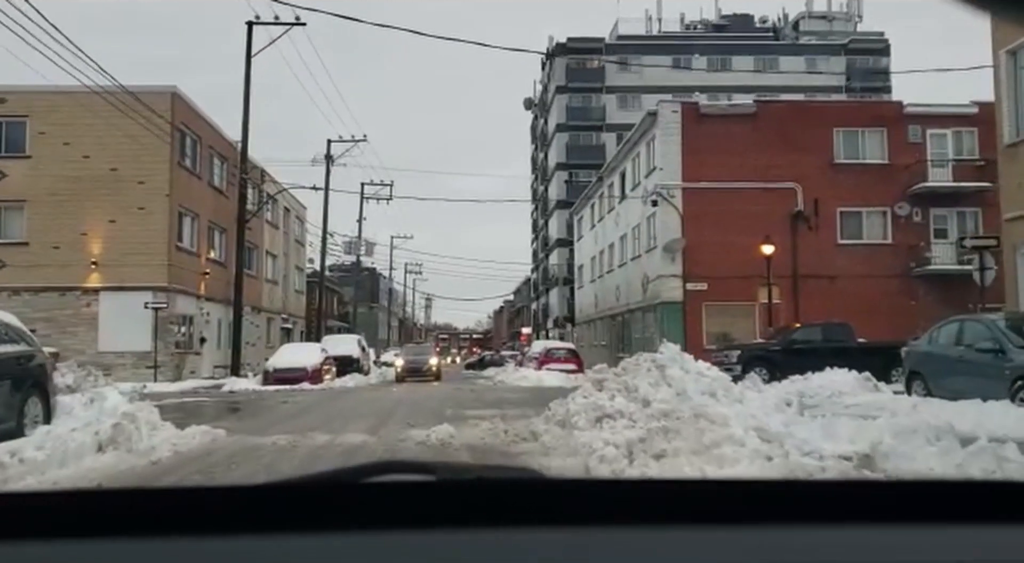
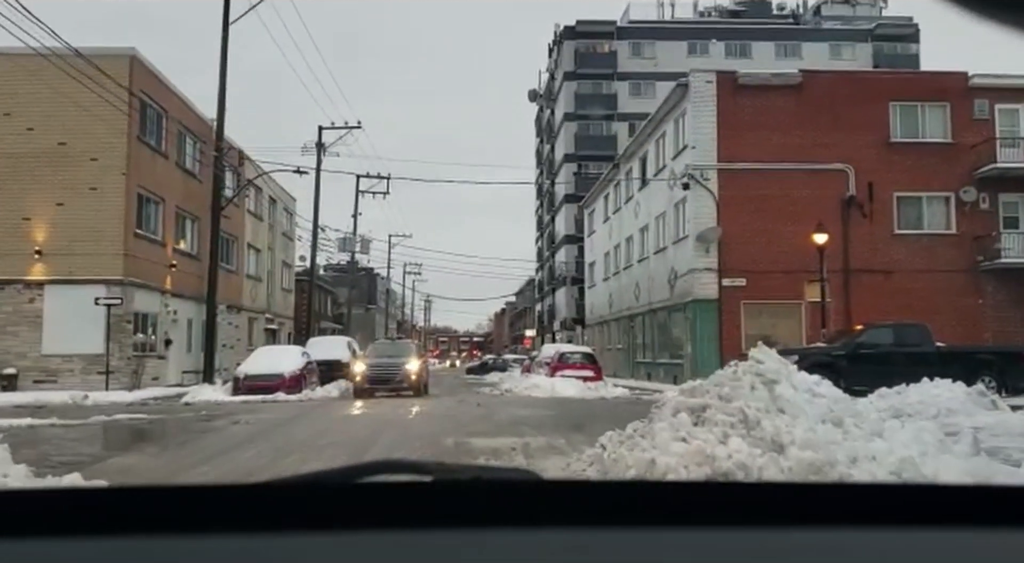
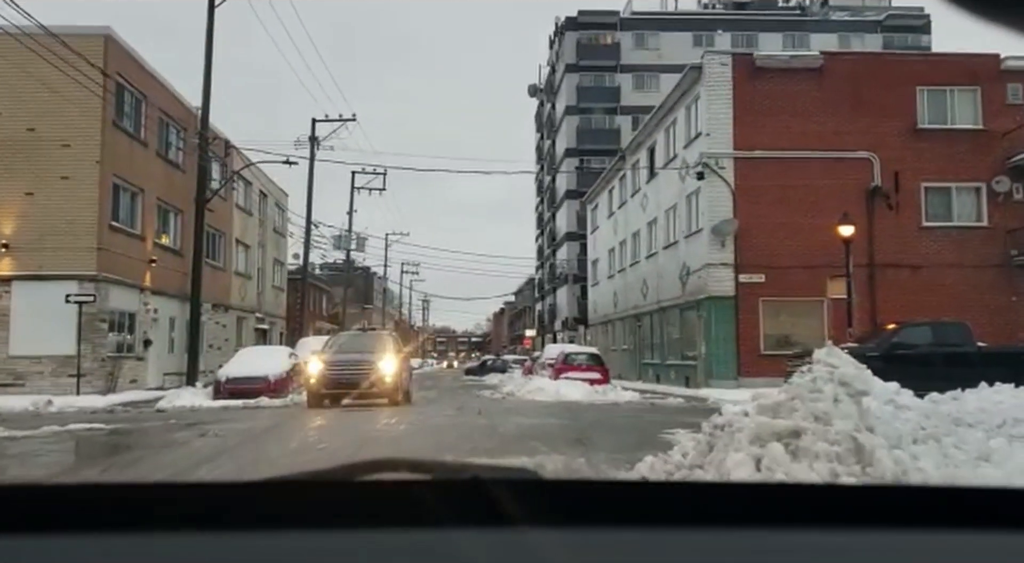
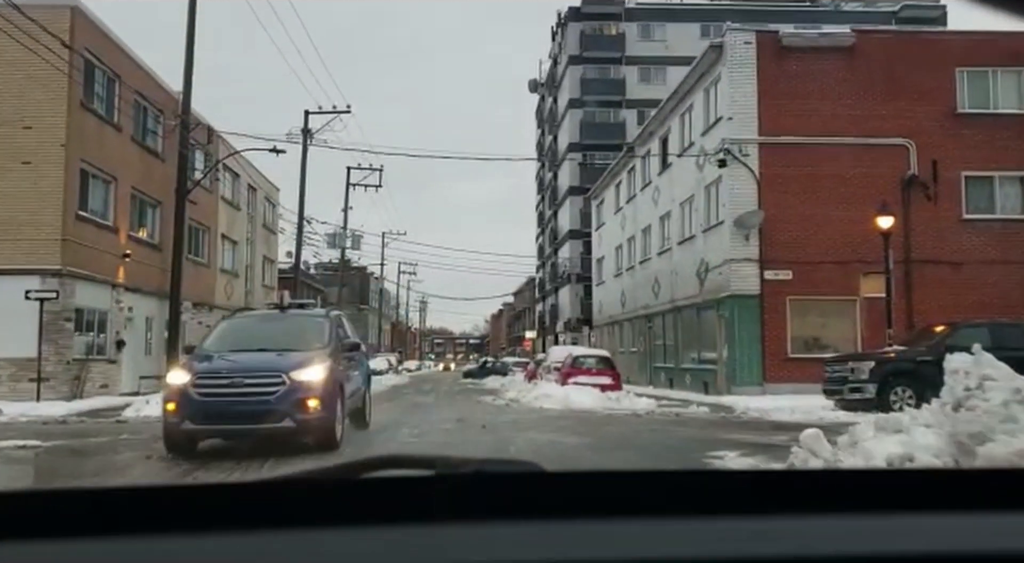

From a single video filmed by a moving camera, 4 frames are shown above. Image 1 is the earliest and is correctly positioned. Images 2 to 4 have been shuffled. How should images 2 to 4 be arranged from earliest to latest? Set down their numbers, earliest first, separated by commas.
2, 3, 4
